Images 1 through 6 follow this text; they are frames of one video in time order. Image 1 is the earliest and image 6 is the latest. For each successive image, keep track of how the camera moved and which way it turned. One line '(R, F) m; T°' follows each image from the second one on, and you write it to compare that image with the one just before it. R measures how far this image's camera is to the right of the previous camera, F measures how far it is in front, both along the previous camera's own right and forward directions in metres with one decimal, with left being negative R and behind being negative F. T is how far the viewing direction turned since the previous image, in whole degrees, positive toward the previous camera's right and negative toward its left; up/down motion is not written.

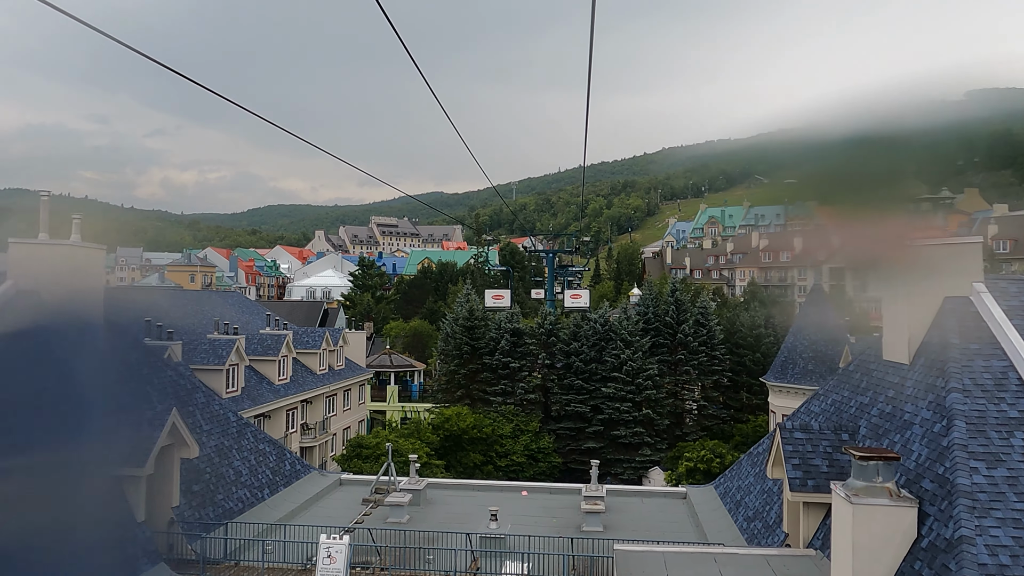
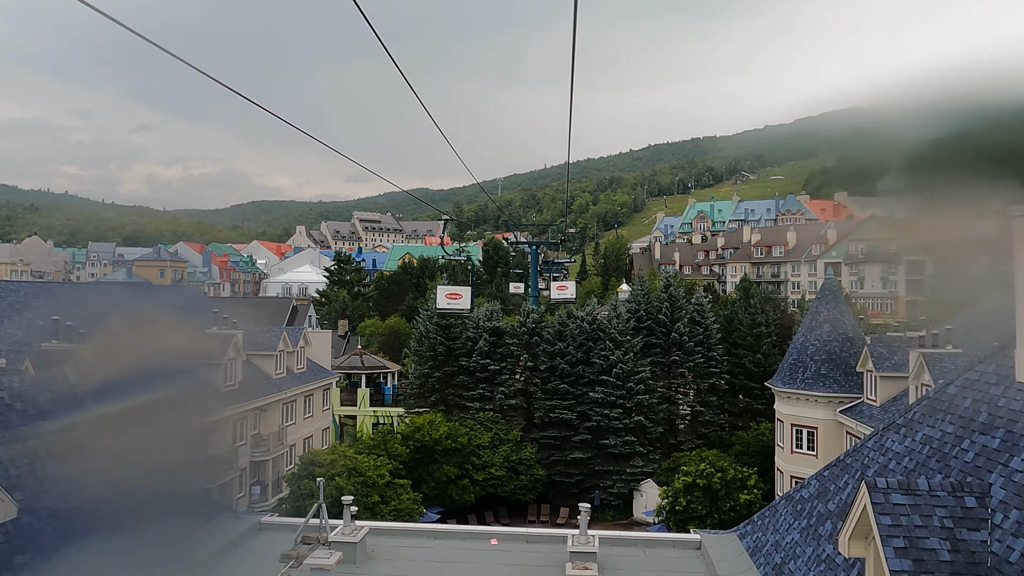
(+0.2, +1.8) m; +1°
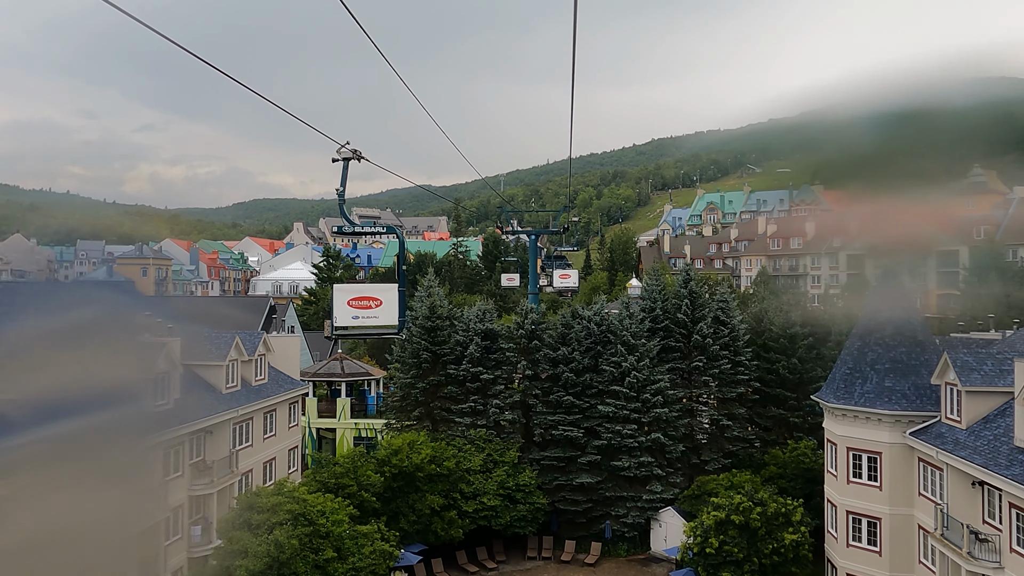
(+0.2, +2.5) m; 0°
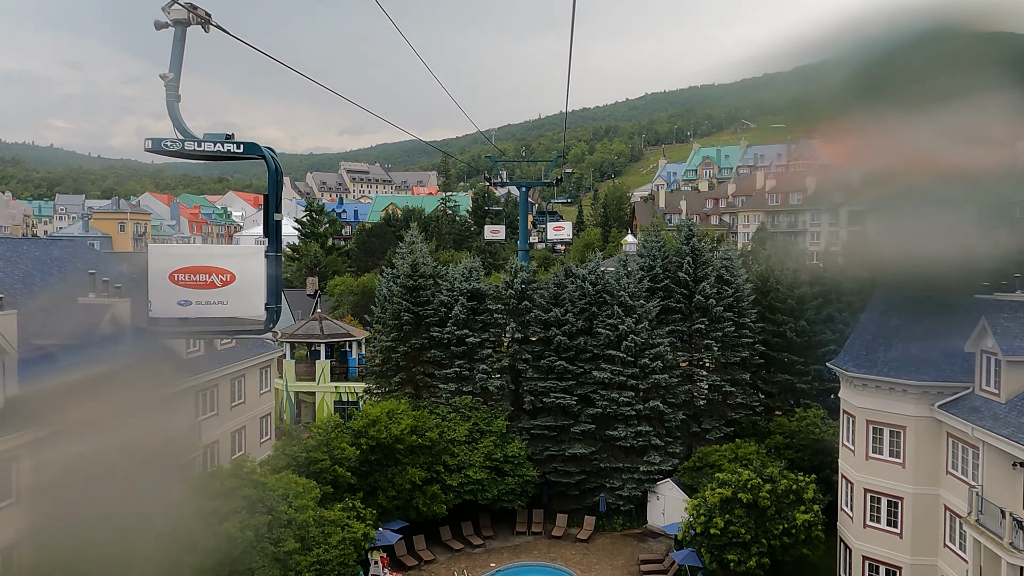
(+0.1, +1.2) m; +1°
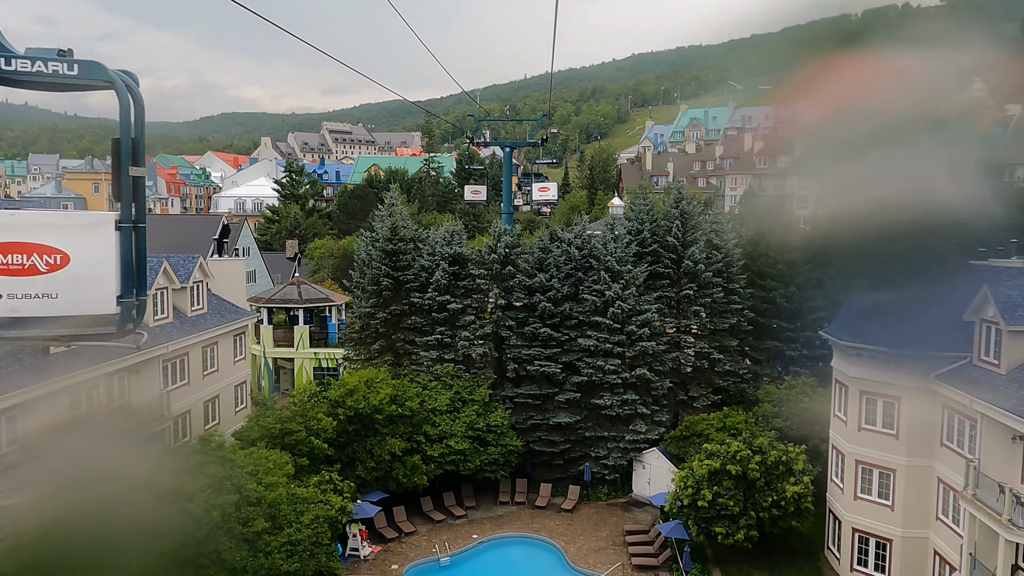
(+0.1, +0.5) m; +1°
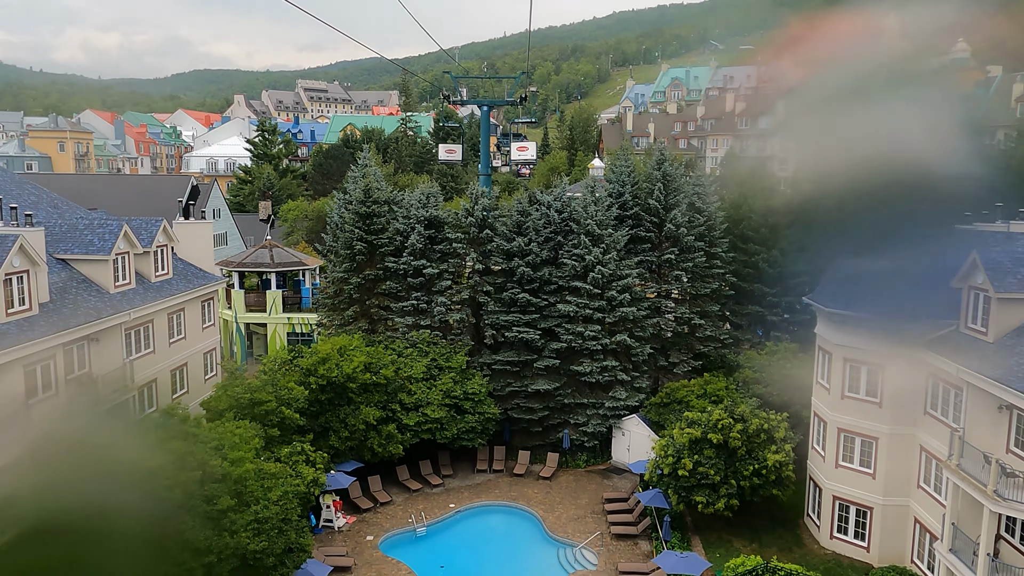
(+0.1, +0.4) m; +2°
